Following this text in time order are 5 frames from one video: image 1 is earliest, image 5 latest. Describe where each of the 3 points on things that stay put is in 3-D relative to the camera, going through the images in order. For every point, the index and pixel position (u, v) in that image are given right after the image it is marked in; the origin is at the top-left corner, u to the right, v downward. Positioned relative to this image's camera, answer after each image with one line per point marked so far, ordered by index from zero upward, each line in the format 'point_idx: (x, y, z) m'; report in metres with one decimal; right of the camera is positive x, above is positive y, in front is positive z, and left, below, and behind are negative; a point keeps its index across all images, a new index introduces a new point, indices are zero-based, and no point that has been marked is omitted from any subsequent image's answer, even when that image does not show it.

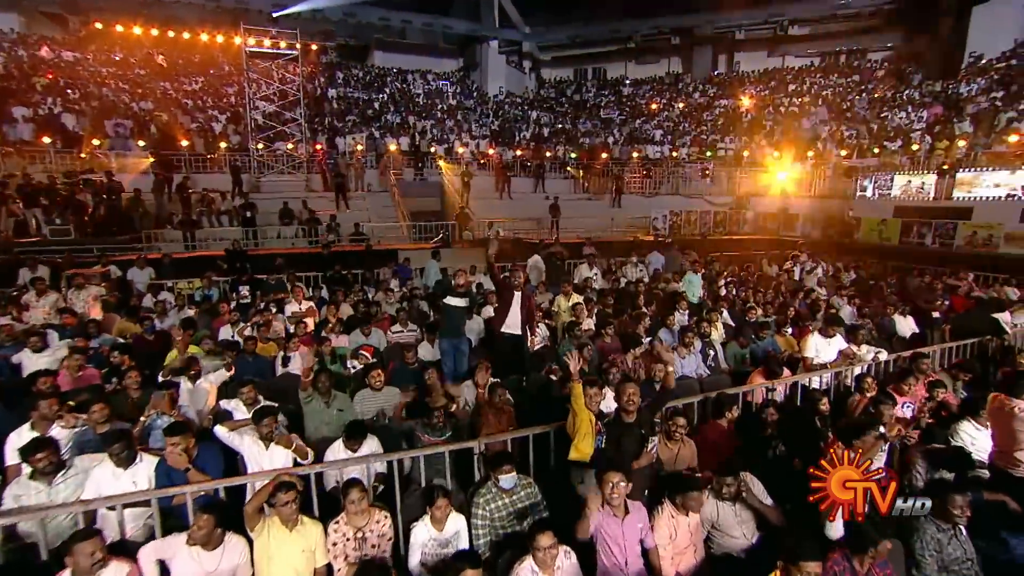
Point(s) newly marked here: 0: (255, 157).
0: (-7.6, +3.9, +17.2) m
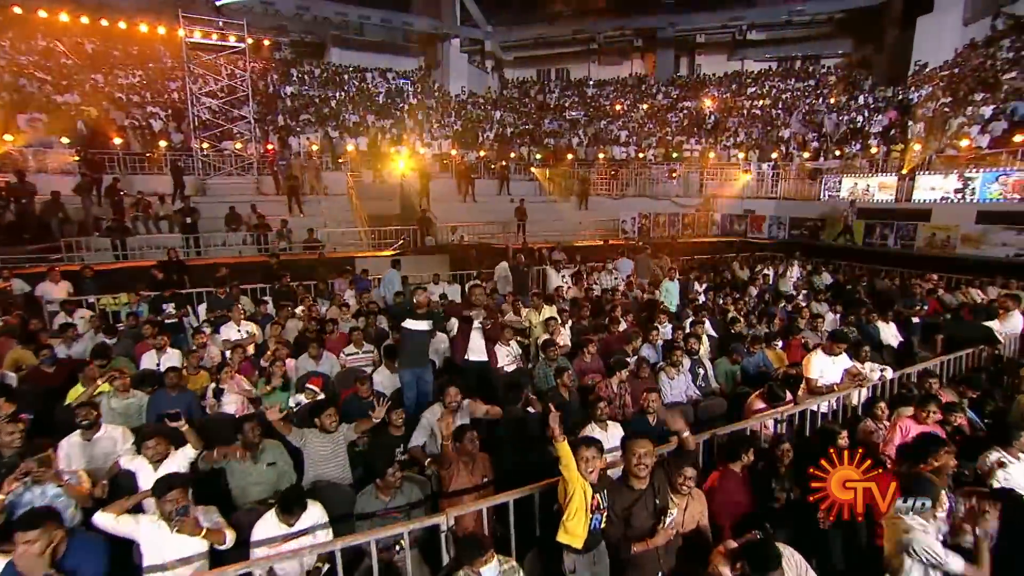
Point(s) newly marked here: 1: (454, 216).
0: (-8.5, +3.6, +16.0) m
1: (-1.8, +2.4, +19.1) m
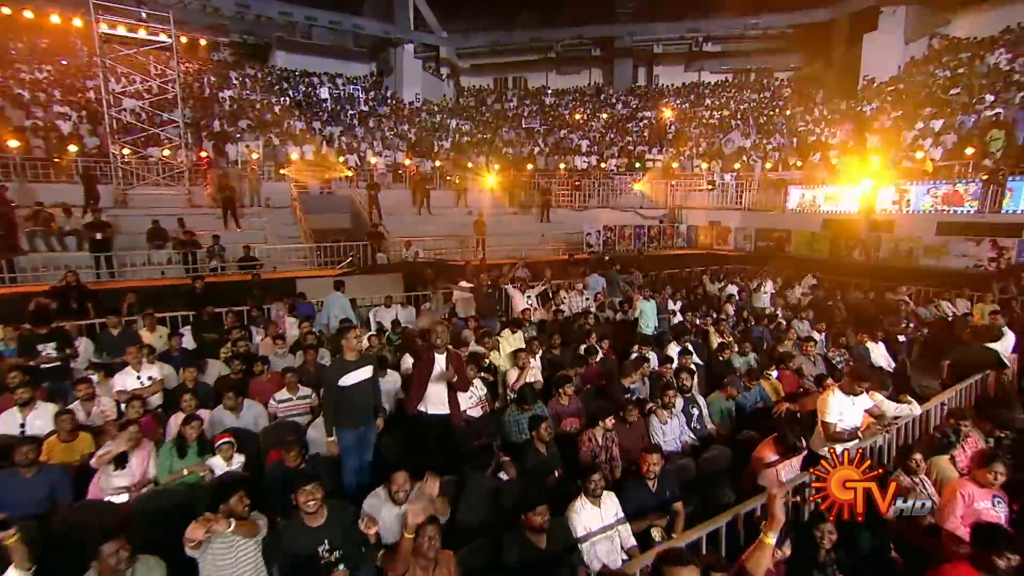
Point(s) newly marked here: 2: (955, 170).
0: (-9.6, +3.0, +14.3) m
1: (-3.1, +1.8, +17.8) m
2: (+12.8, +3.4, +17.0) m
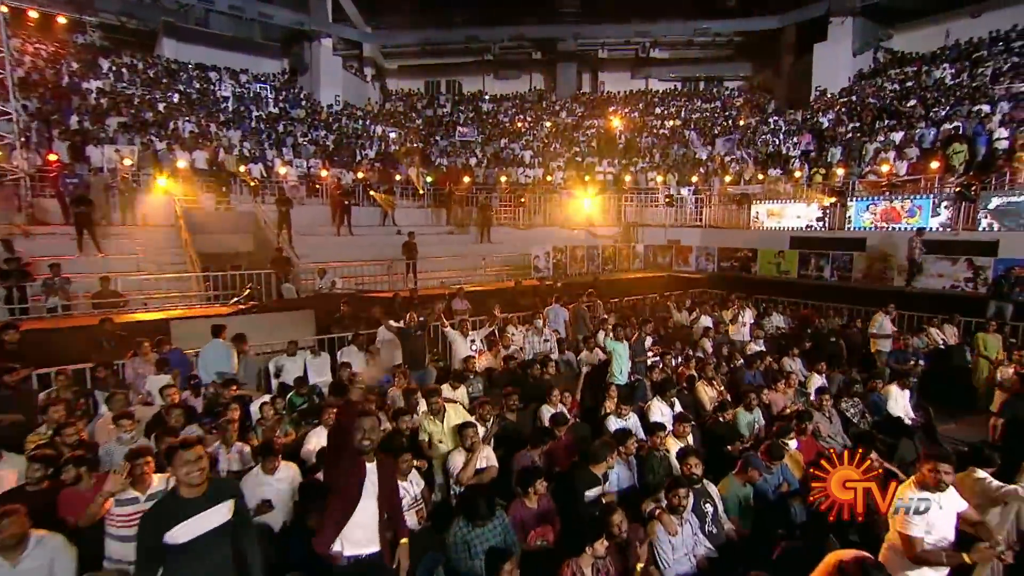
0: (-10.8, +2.2, +10.6) m
1: (-4.7, +1.0, +14.8) m
2: (+11.1, +2.8, +15.9) m
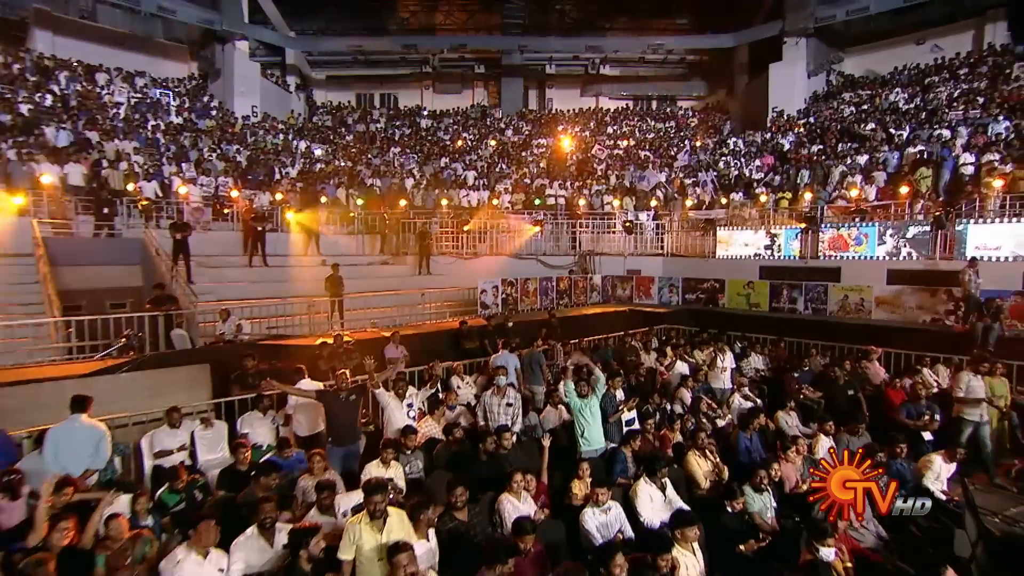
0: (-11.5, +1.4, +7.4) m
1: (-5.9, 0.0, +12.2) m
2: (+9.7, +2.0, +15.0) m
